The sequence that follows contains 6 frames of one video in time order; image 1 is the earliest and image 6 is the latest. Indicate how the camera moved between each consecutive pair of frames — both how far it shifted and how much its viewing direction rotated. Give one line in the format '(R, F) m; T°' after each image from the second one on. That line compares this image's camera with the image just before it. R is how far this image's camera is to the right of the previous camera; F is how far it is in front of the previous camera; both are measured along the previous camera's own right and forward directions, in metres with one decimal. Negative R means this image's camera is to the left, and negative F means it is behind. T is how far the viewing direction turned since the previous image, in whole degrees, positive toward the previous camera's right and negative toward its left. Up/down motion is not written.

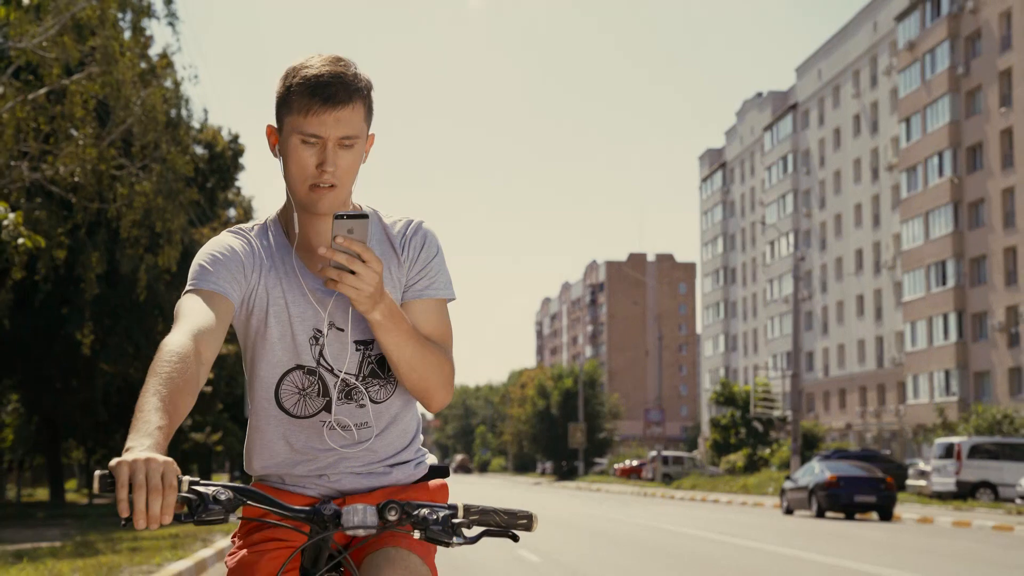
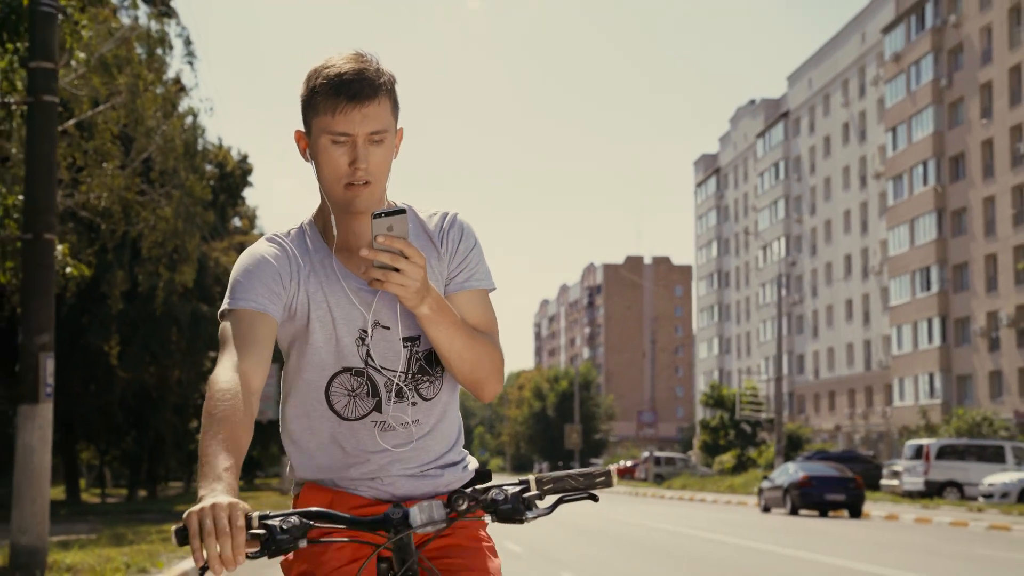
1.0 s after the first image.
(+0.1, -1.4) m; 0°
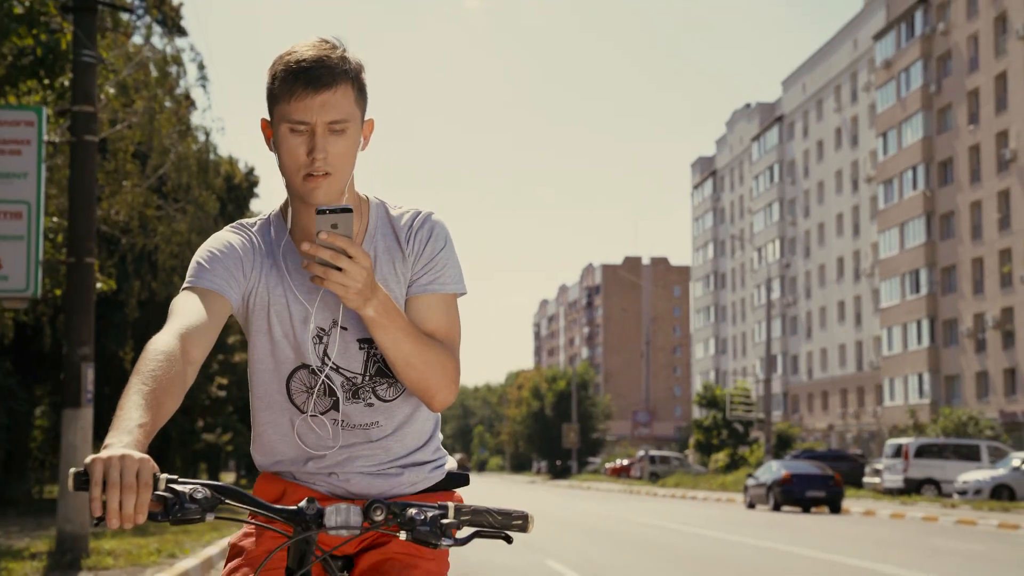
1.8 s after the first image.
(+0.1, -1.1) m; 0°
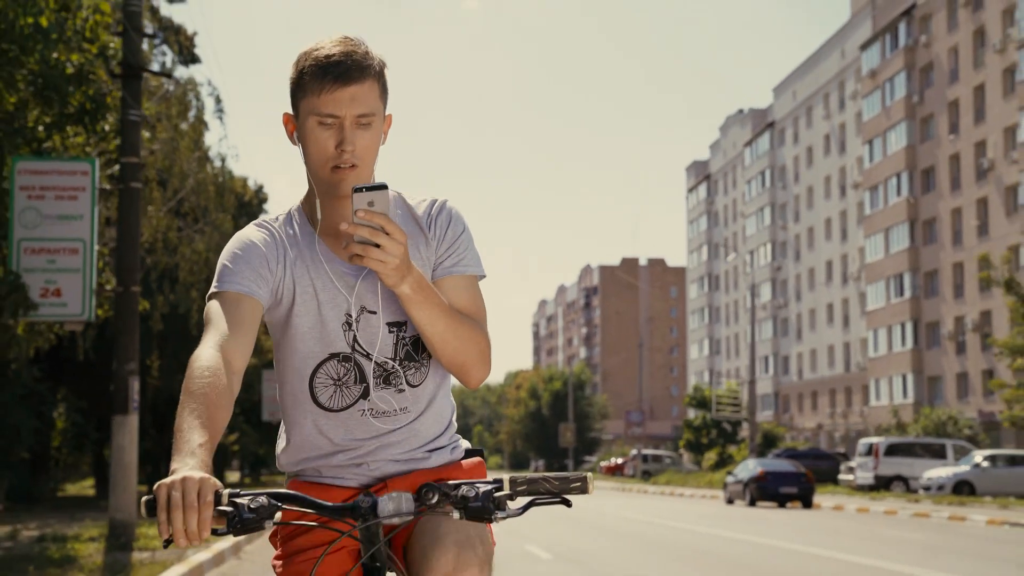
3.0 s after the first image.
(+0.1, -1.6) m; 0°
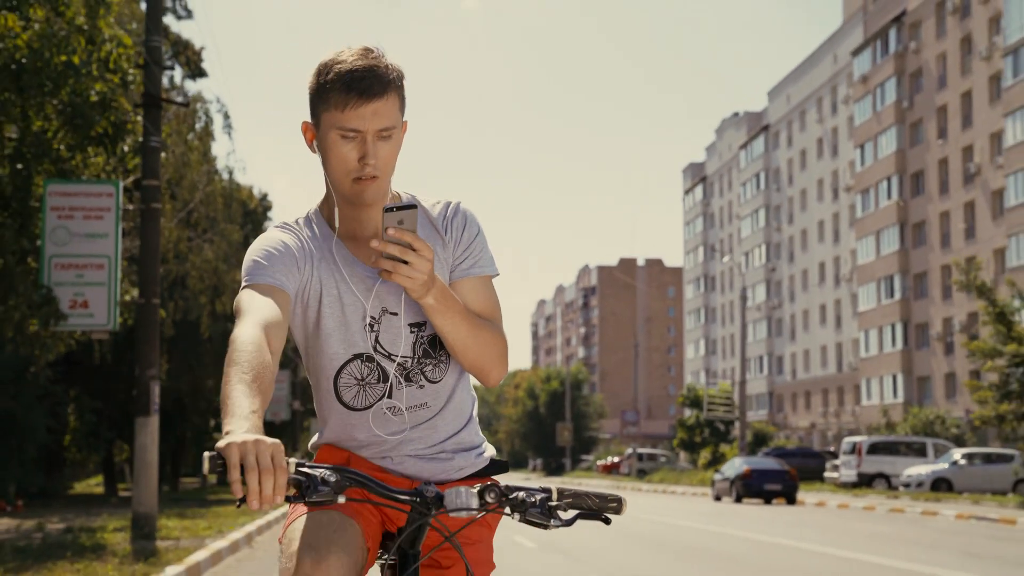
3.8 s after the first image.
(+0.1, -1.0) m; 0°
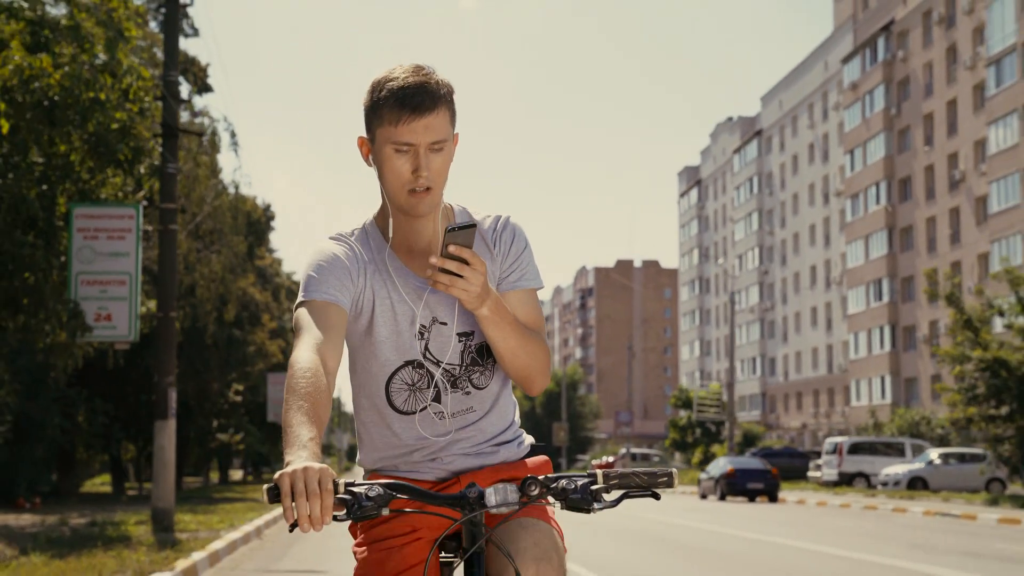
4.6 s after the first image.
(+0.1, -1.1) m; 0°
